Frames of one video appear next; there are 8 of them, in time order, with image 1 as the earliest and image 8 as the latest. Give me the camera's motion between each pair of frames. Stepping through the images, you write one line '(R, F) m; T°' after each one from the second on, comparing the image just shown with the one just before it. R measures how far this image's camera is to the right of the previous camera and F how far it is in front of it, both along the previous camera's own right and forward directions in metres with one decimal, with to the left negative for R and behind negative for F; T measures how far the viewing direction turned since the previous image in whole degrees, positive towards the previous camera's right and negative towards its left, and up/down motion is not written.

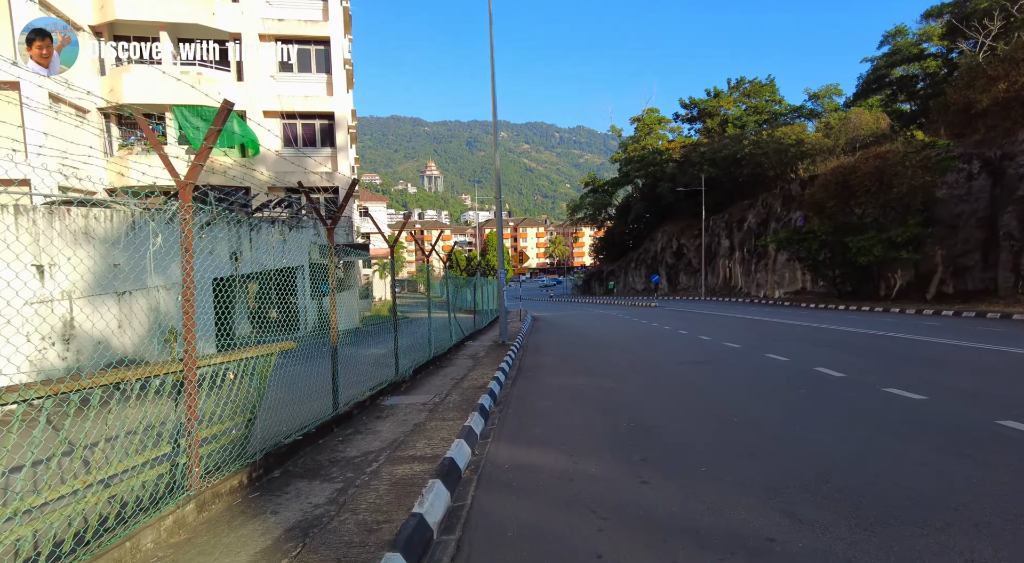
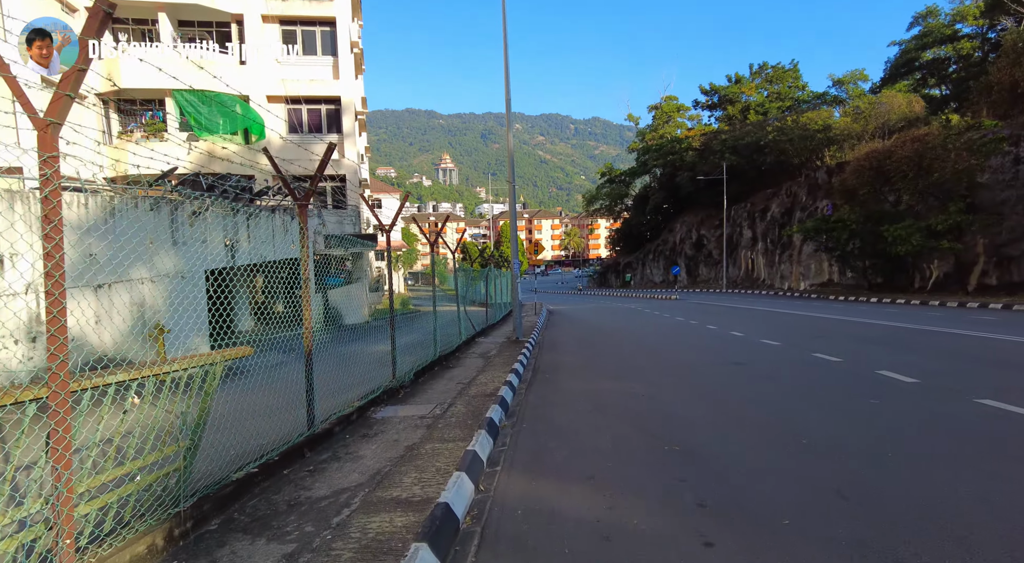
(0.0, +0.9) m; -1°
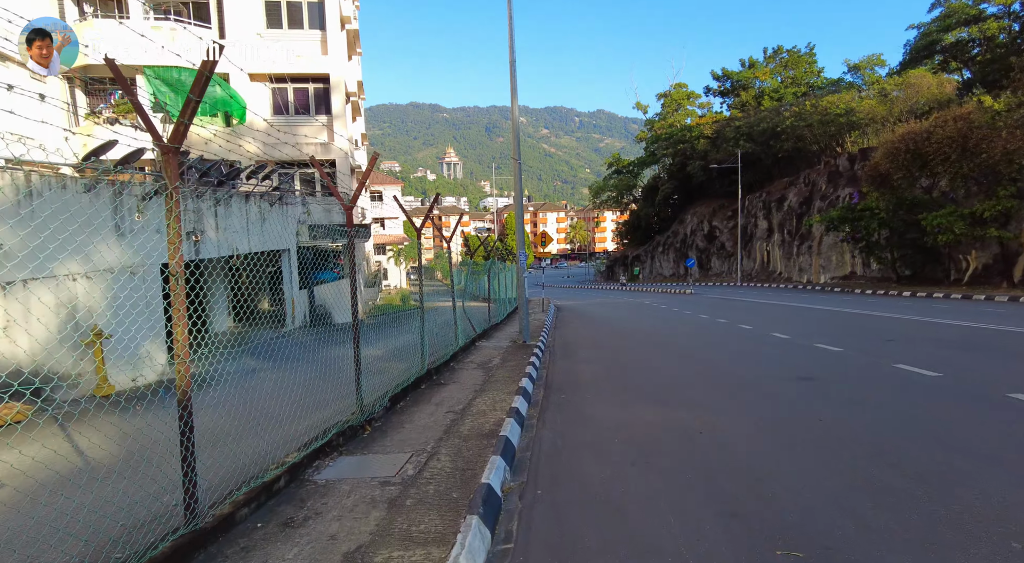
(0.0, +1.6) m; -1°
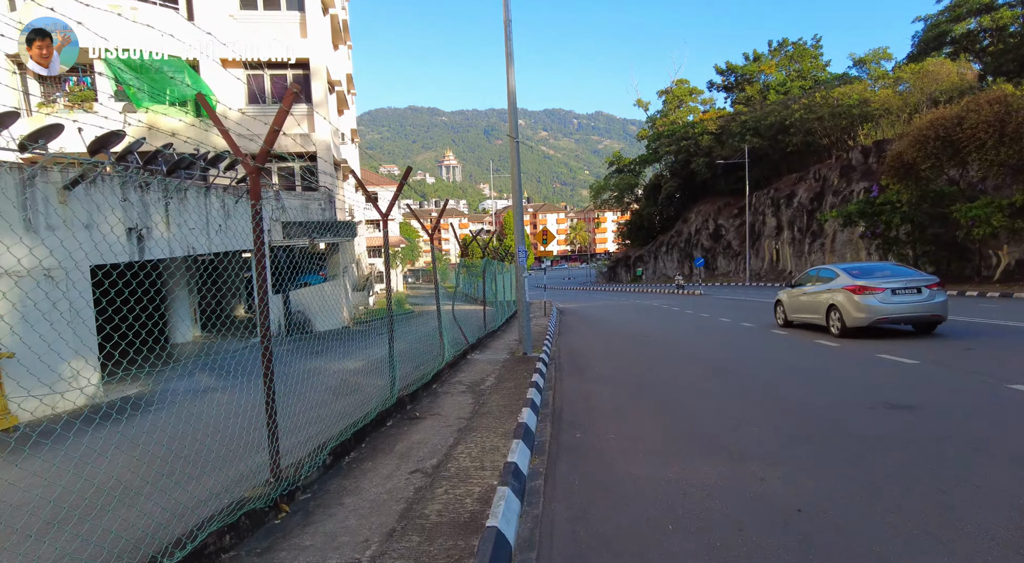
(0.0, +1.5) m; 0°
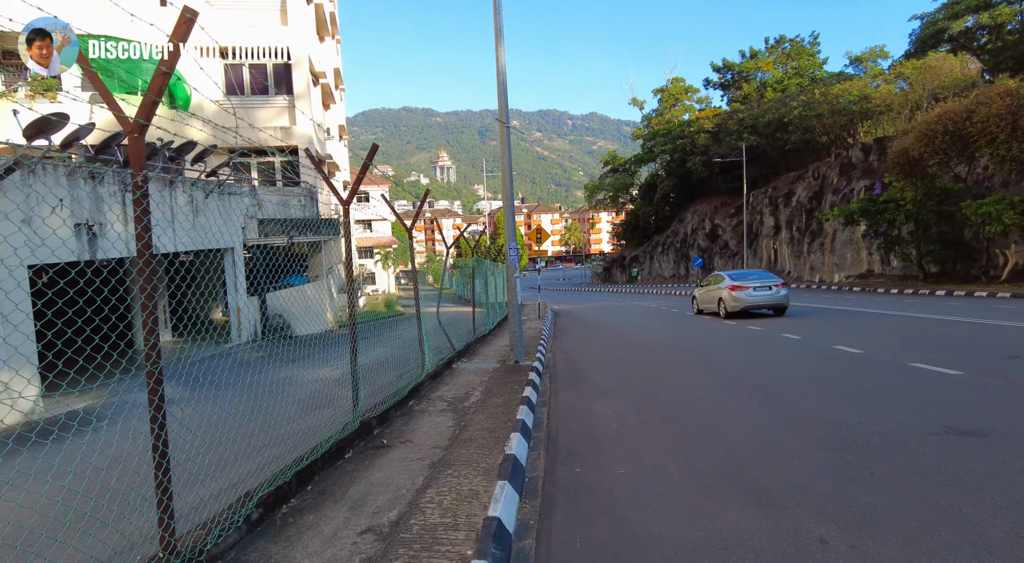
(+0.1, +0.8) m; +1°
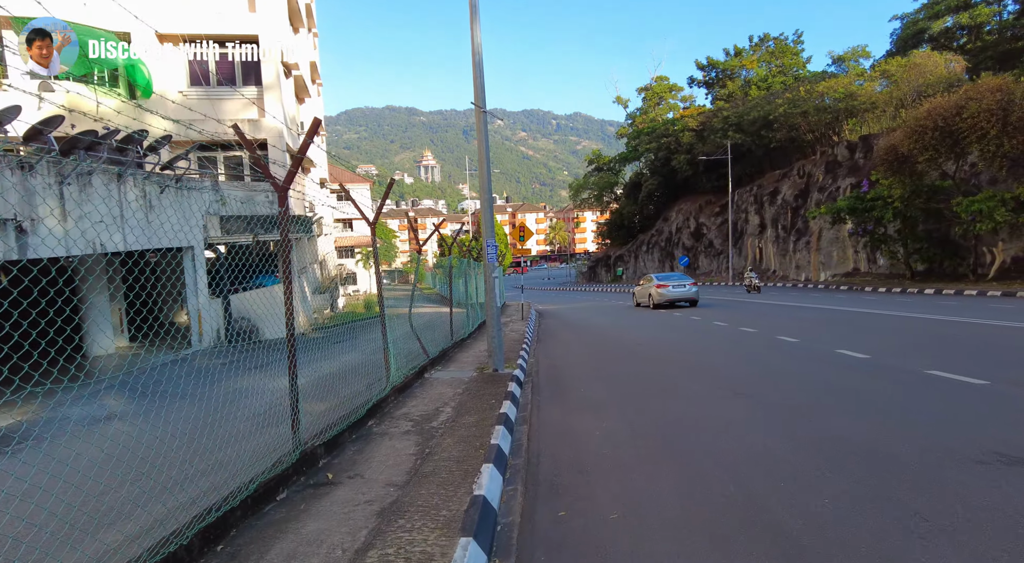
(+0.1, +0.7) m; +2°
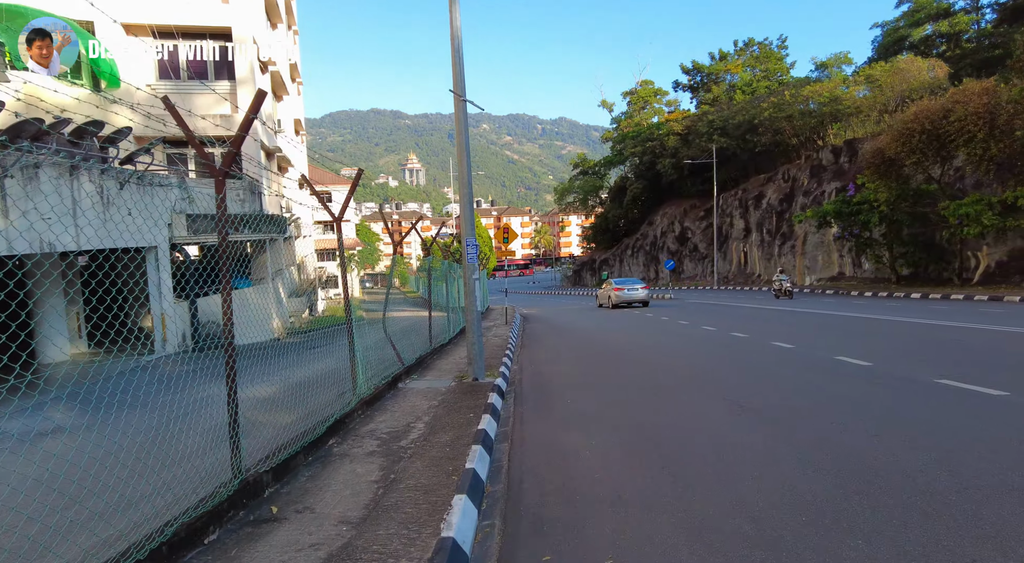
(0.0, +0.5) m; +1°
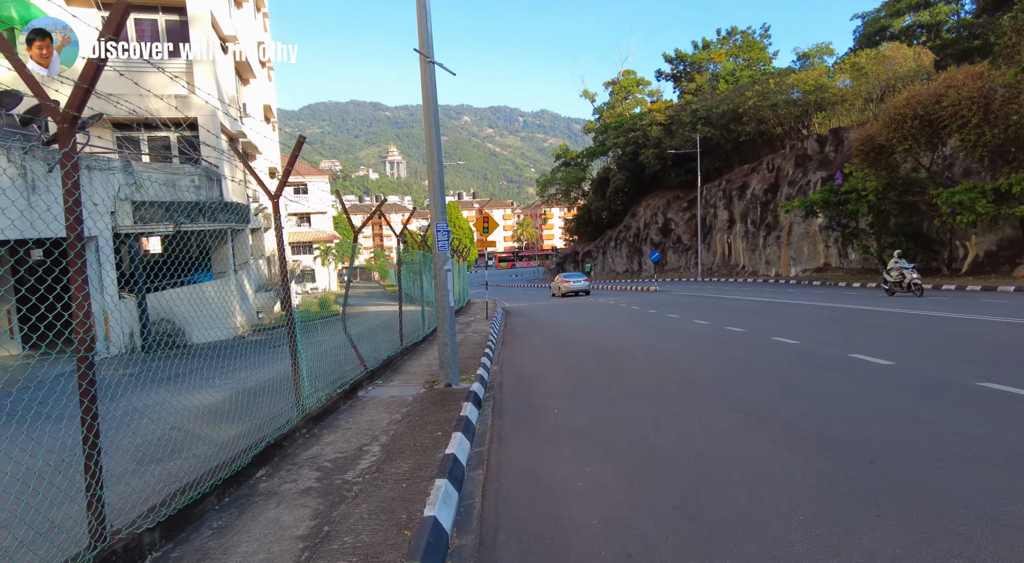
(0.0, +0.8) m; +2°
